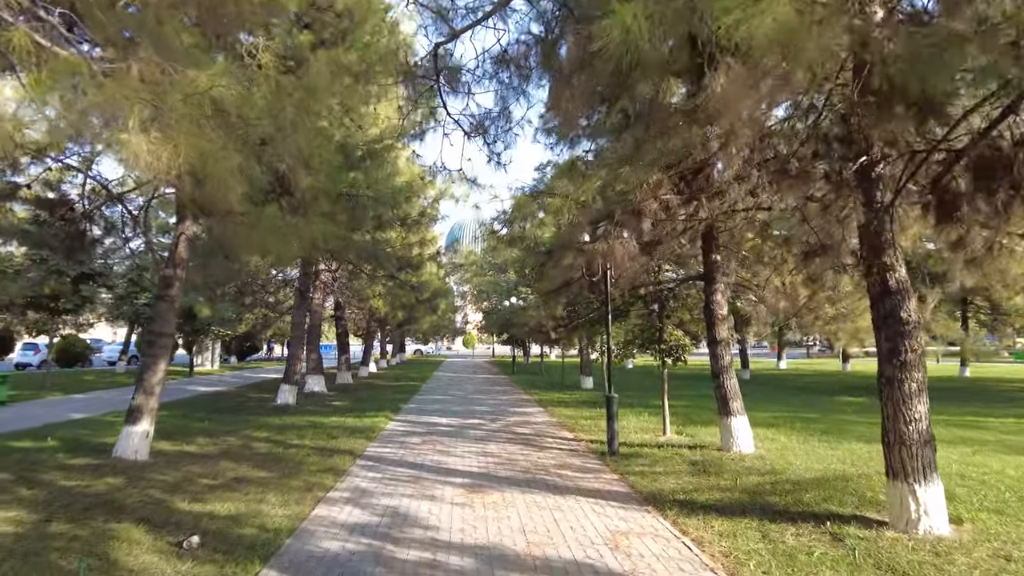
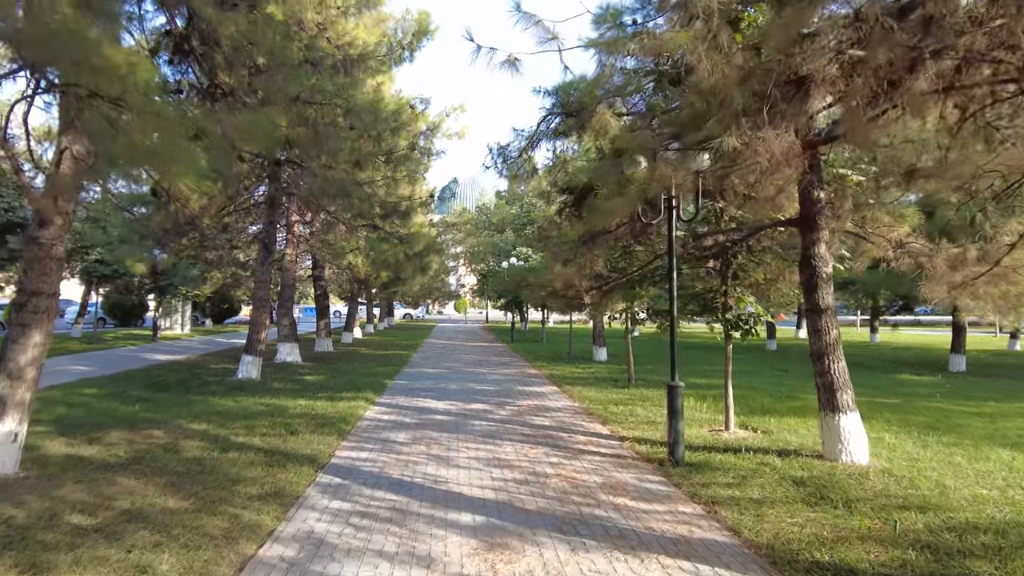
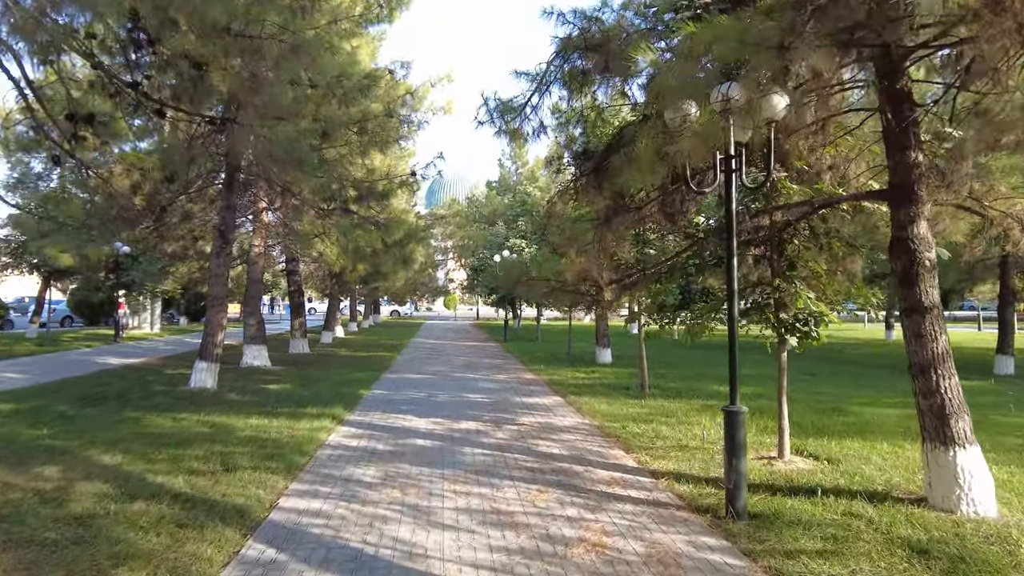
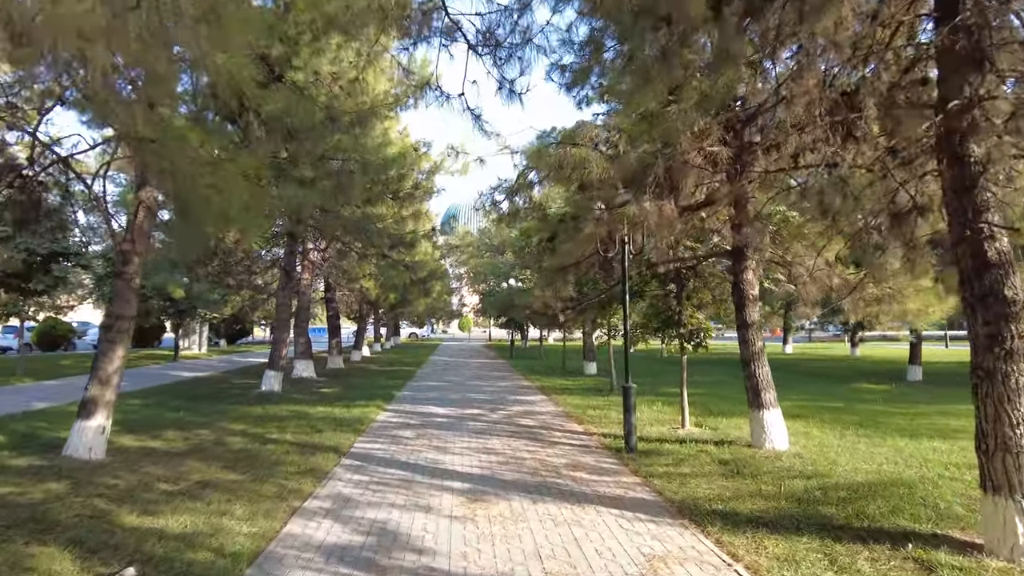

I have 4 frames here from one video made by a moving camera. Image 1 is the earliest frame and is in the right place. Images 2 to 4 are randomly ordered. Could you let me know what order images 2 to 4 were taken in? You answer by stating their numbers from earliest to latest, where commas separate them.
4, 2, 3
